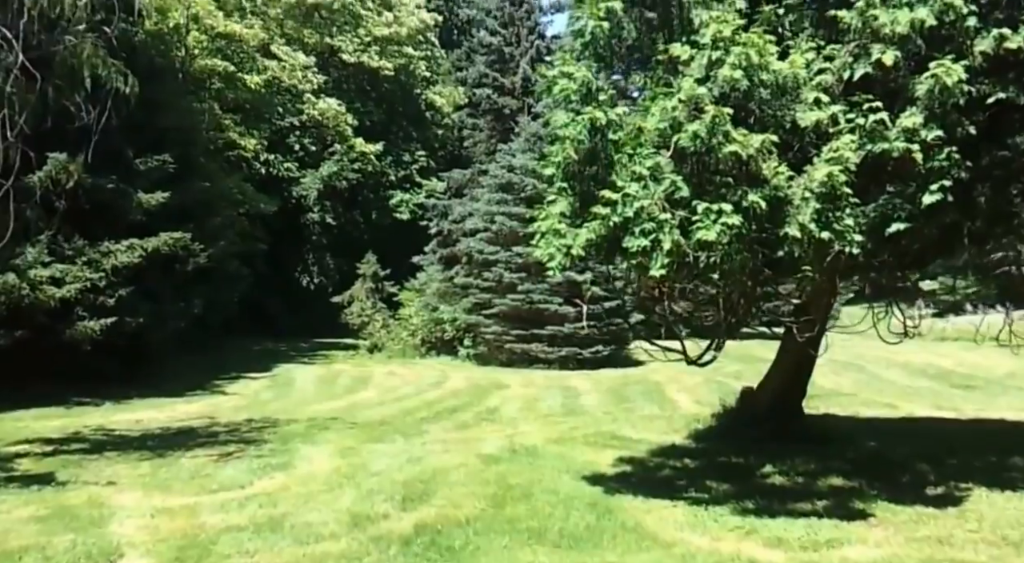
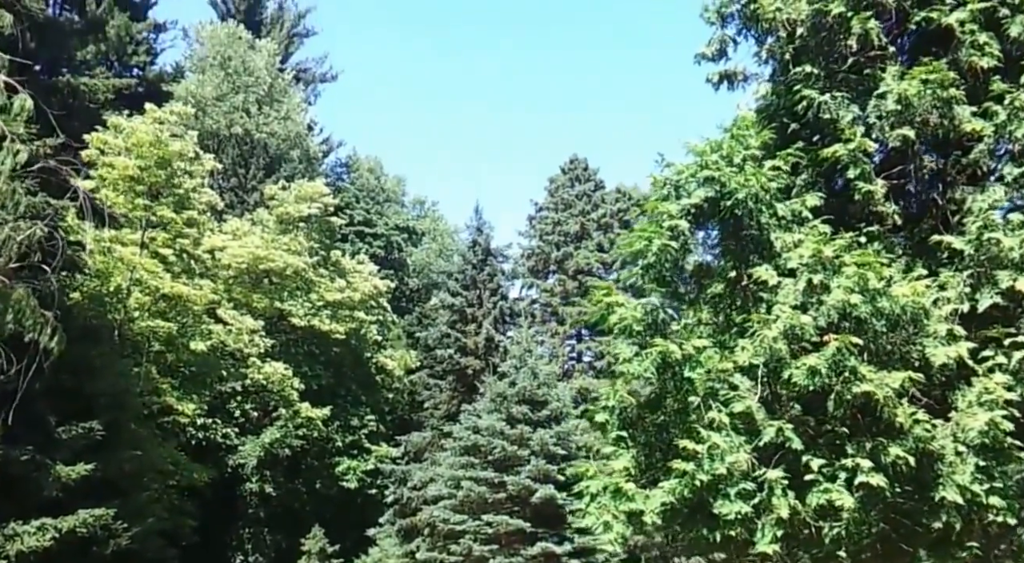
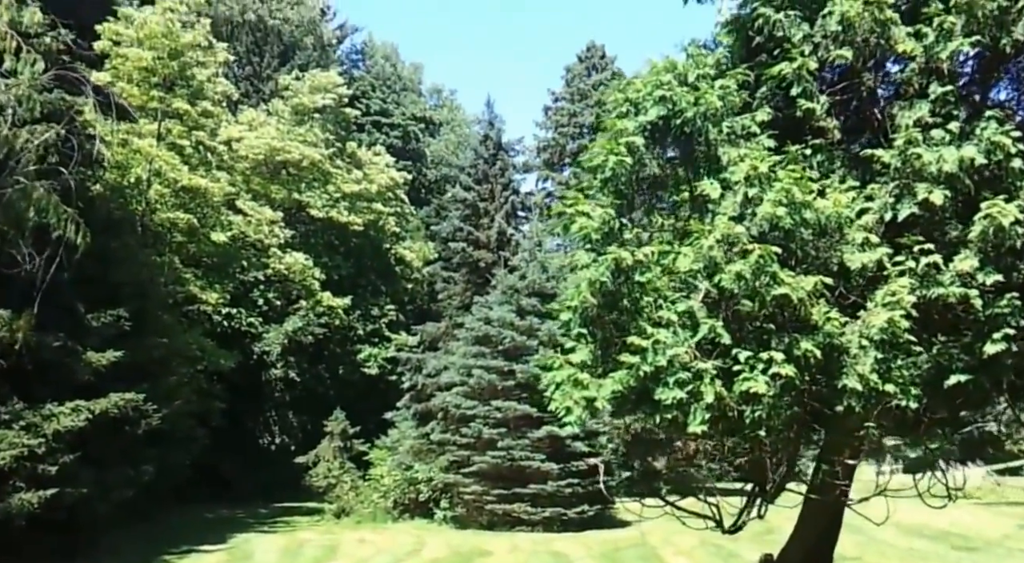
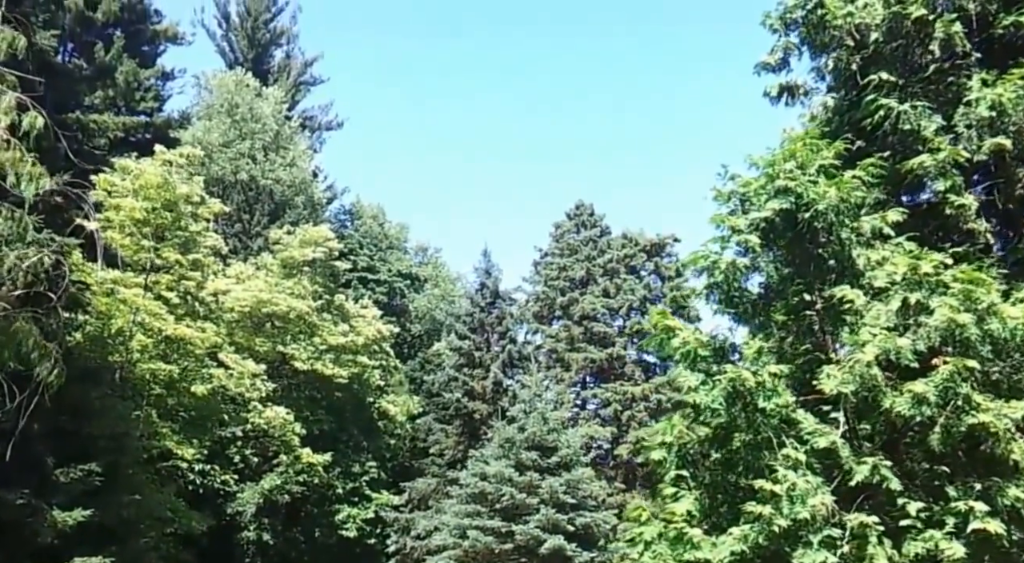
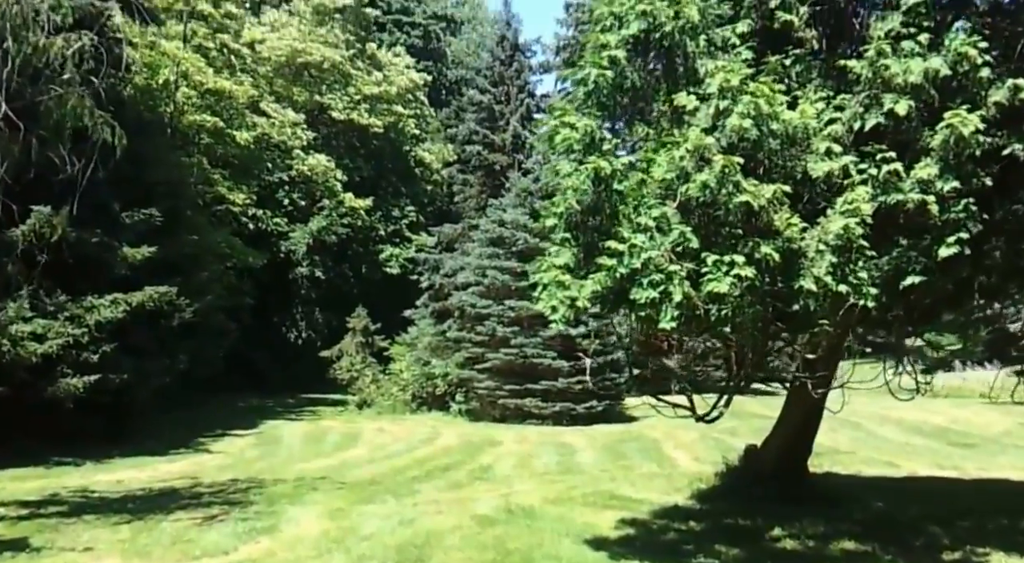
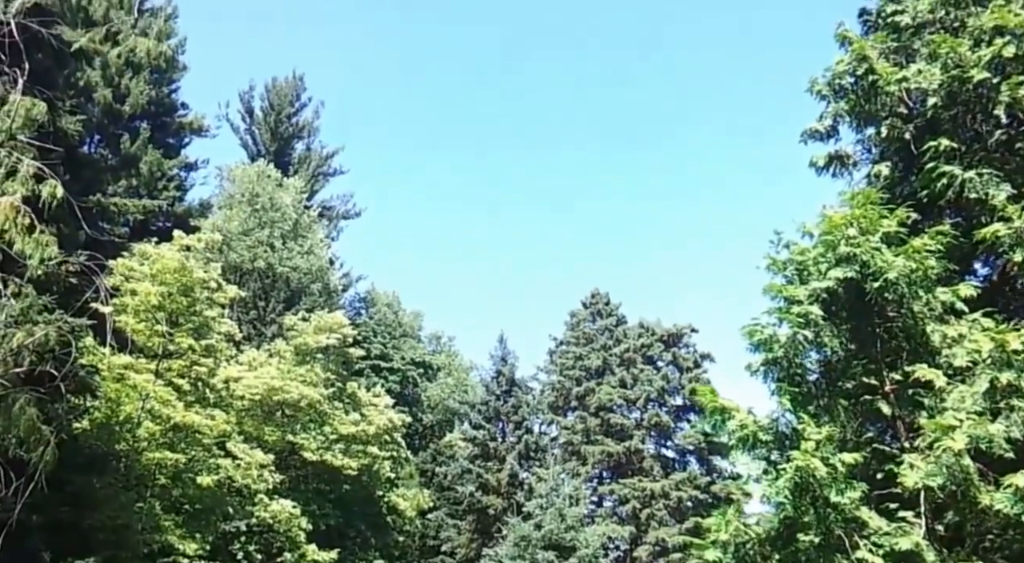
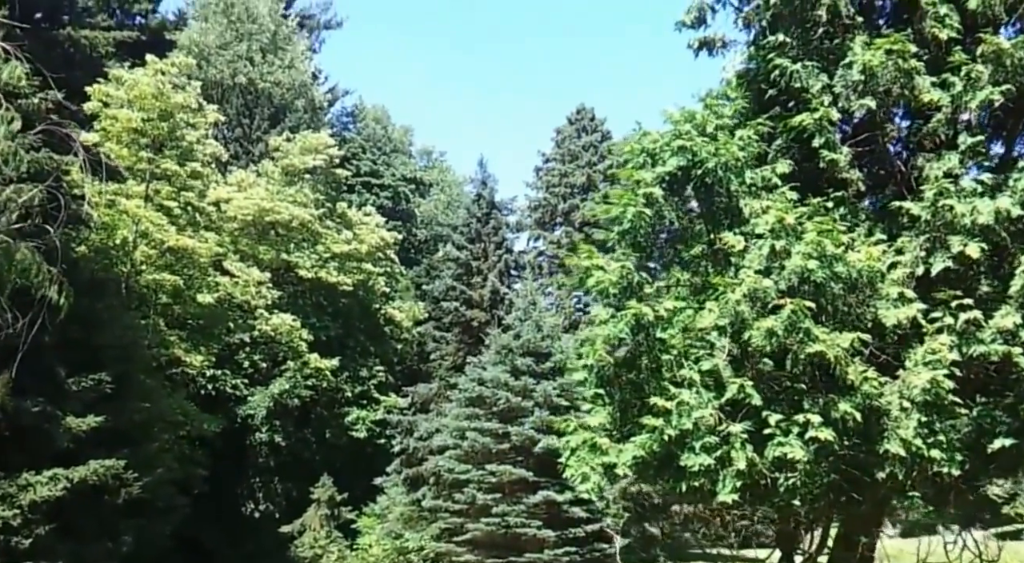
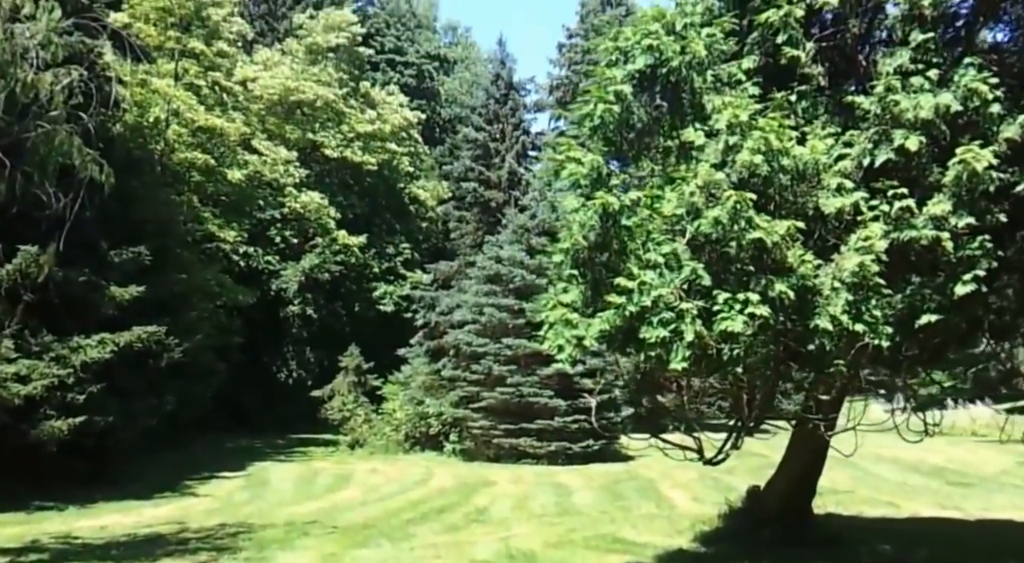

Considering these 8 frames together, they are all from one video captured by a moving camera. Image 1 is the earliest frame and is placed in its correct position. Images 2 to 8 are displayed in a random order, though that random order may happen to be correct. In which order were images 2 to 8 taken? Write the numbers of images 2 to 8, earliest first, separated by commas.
5, 8, 3, 7, 2, 4, 6
